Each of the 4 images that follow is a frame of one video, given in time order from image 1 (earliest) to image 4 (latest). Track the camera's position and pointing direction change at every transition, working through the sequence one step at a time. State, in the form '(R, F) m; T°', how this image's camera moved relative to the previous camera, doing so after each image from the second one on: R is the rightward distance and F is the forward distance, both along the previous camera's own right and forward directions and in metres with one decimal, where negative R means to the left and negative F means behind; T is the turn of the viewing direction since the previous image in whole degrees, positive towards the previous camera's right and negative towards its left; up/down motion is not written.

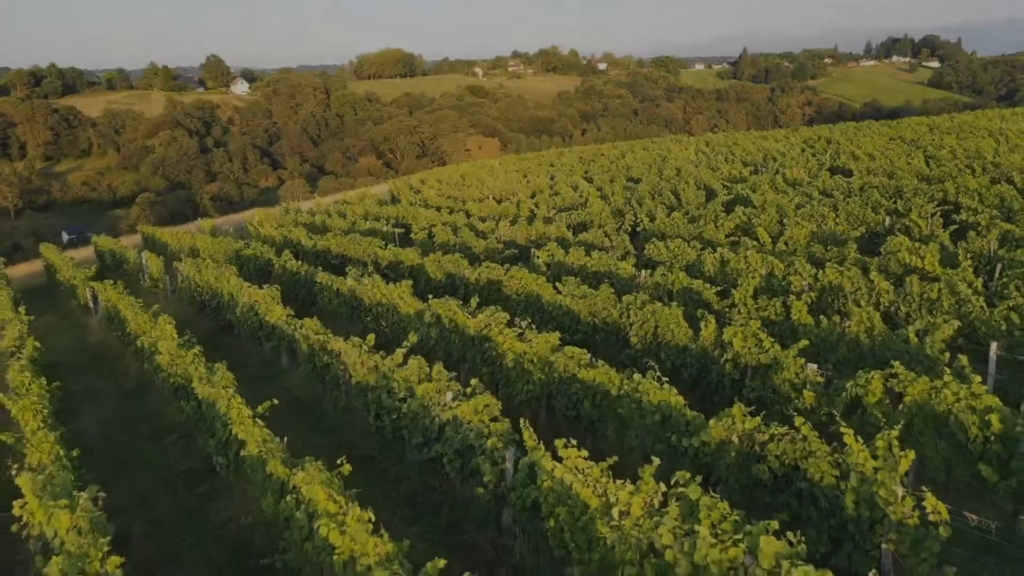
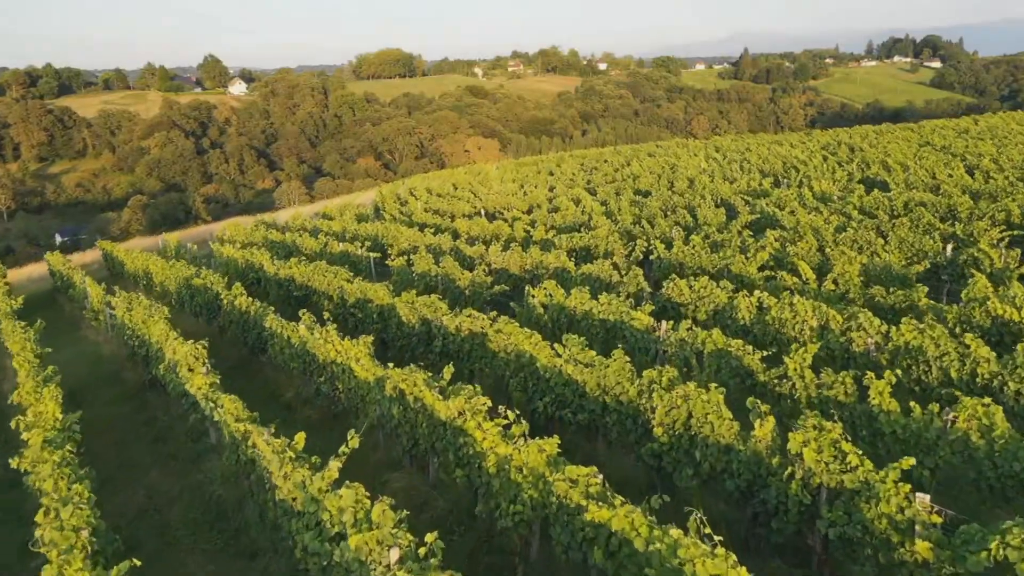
(+0.2, +2.5) m; 0°
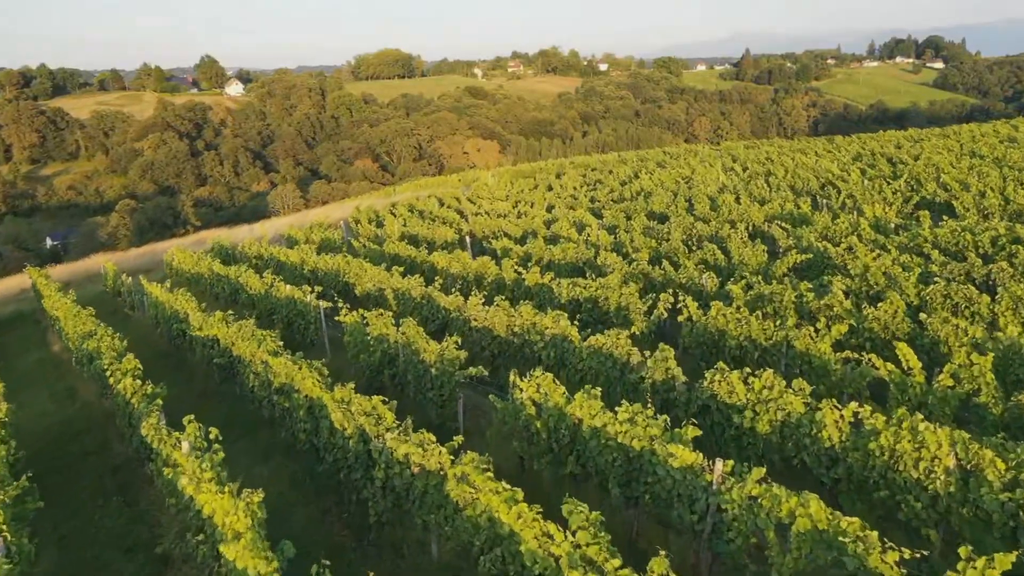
(+0.3, +3.4) m; 0°
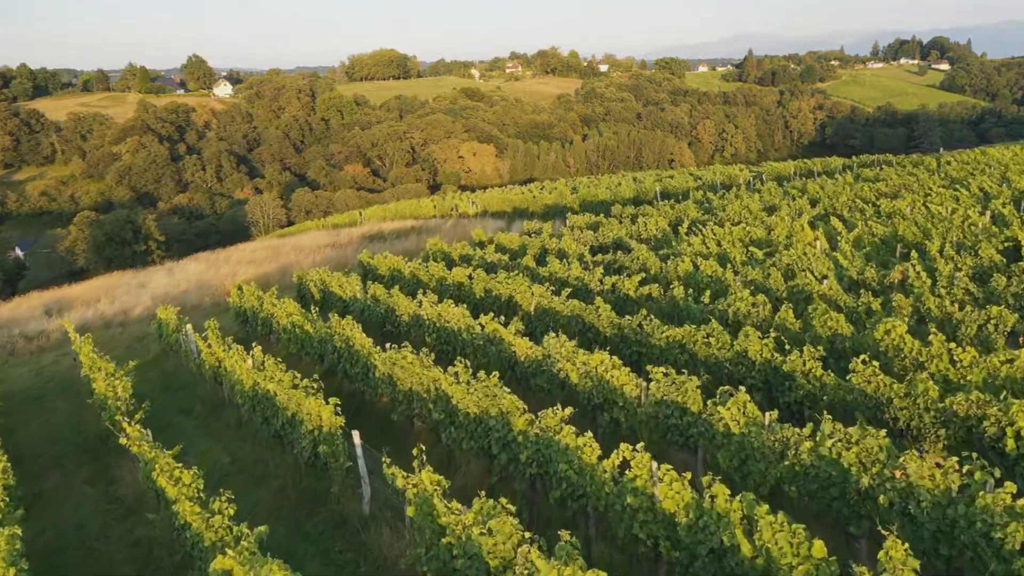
(+0.7, +10.0) m; 0°
